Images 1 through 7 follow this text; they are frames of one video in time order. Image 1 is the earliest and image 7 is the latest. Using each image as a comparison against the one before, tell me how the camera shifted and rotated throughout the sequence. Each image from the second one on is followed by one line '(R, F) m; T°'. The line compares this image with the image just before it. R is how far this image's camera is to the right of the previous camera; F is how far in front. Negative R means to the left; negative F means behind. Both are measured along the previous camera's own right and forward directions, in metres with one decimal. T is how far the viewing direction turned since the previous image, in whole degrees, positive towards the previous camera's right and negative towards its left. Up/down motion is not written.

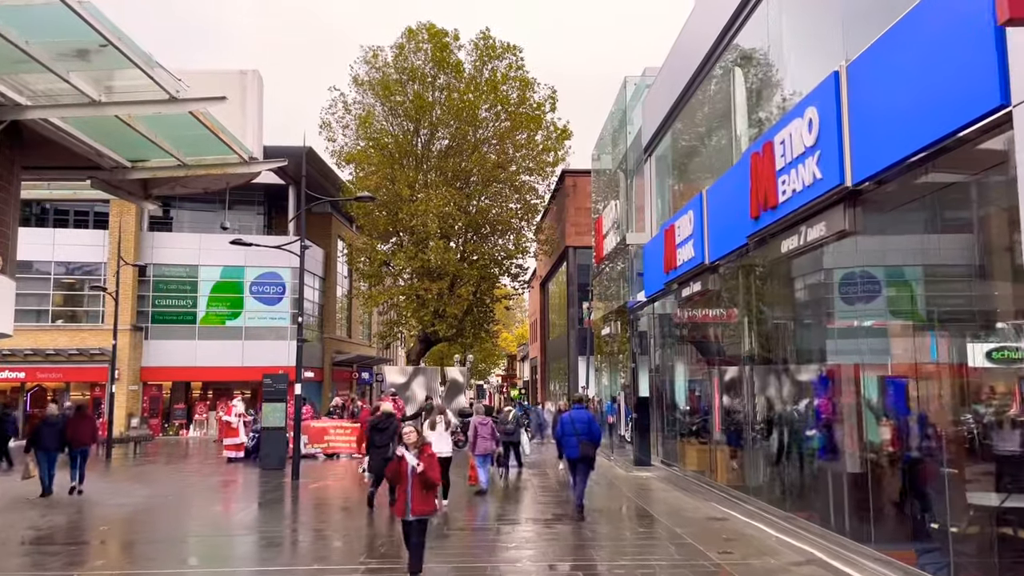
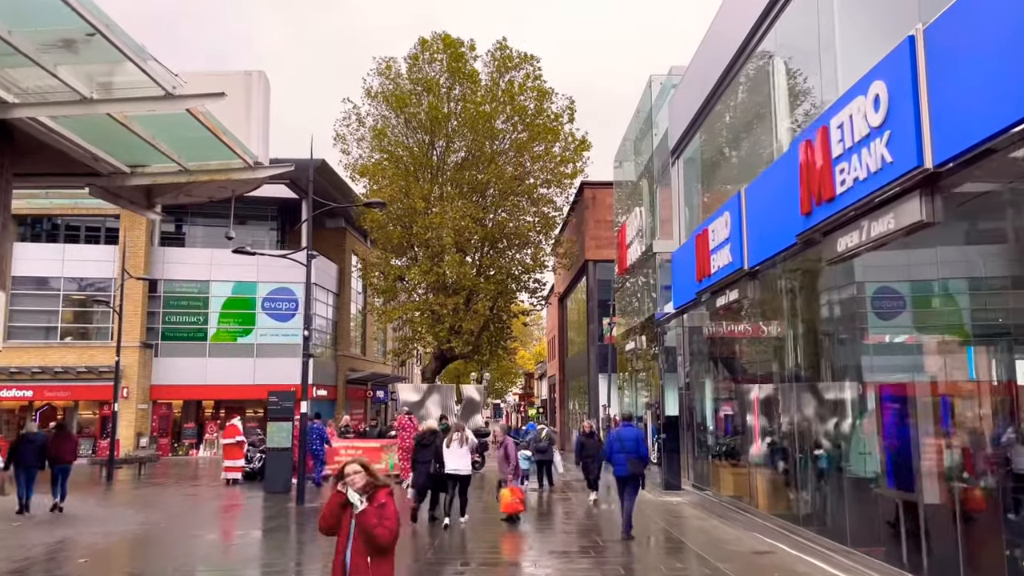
(-0.1, +1.0) m; -1°
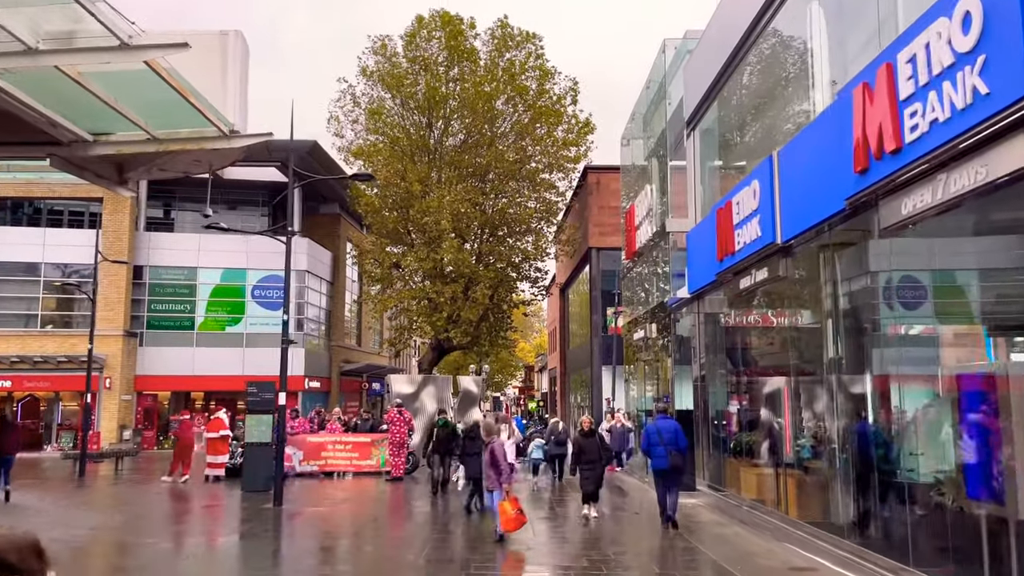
(0.0, +1.3) m; 0°
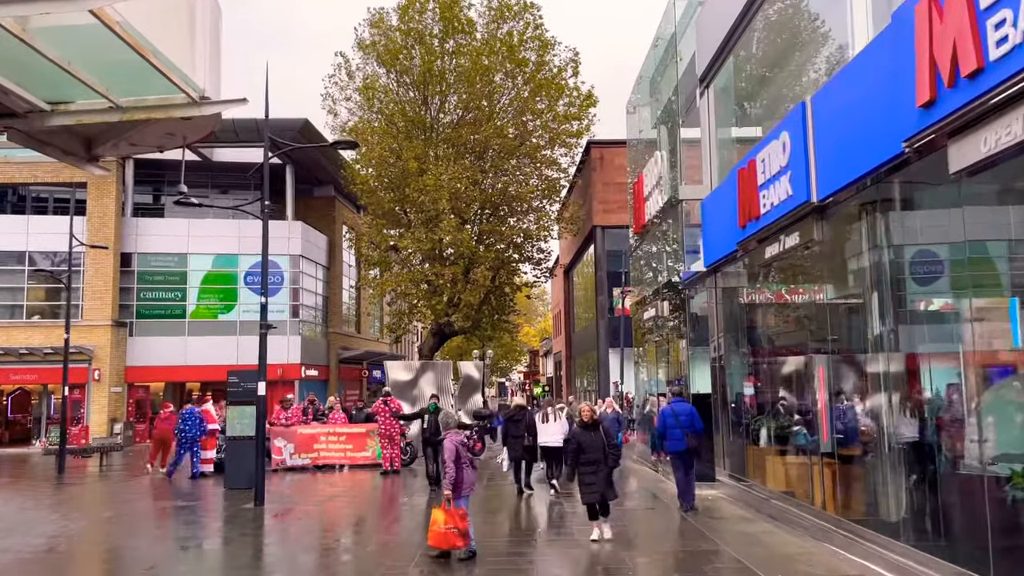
(+0.1, +1.2) m; 0°
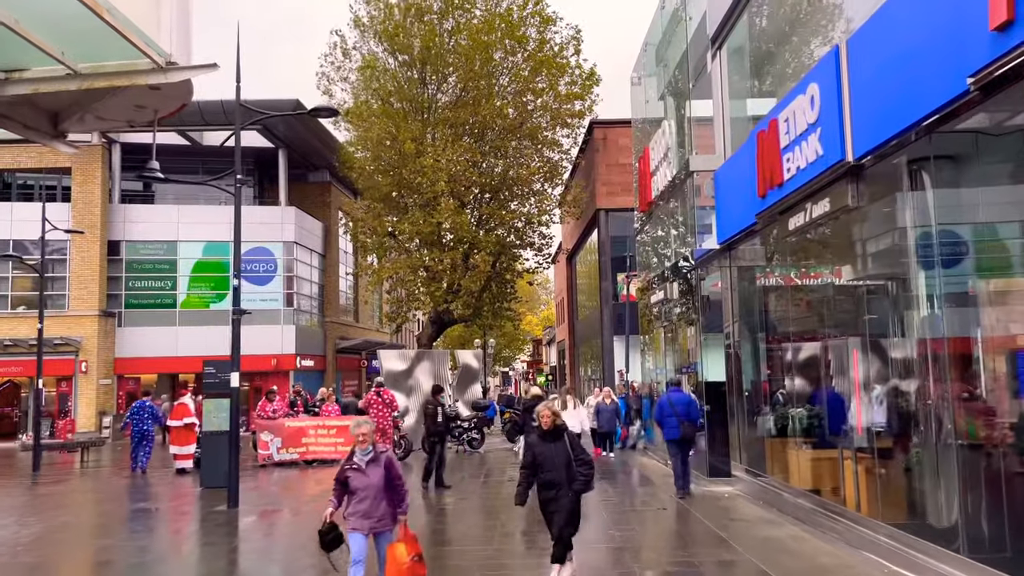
(+0.1, +1.0) m; 0°
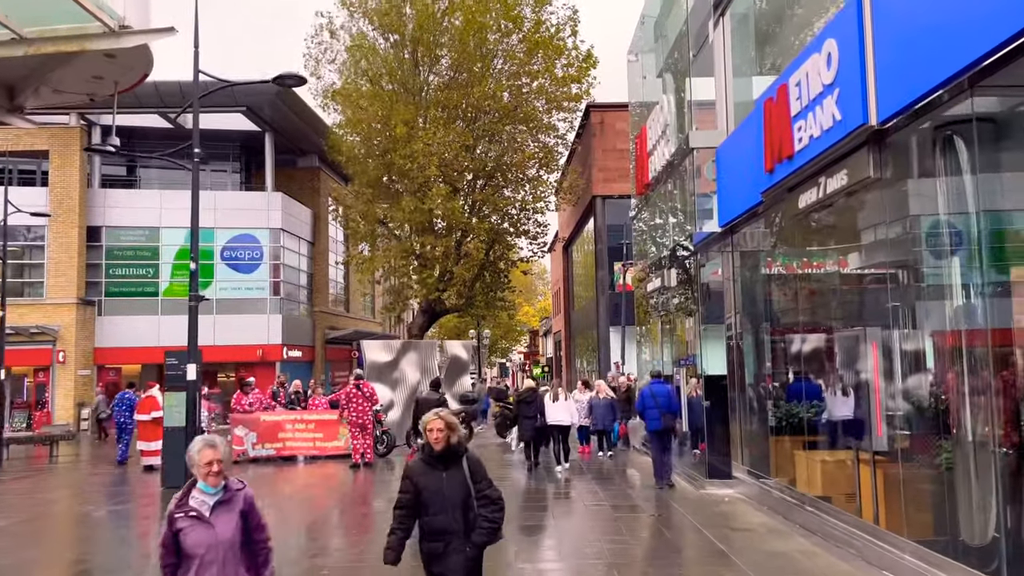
(+0.2, +0.9) m; 0°
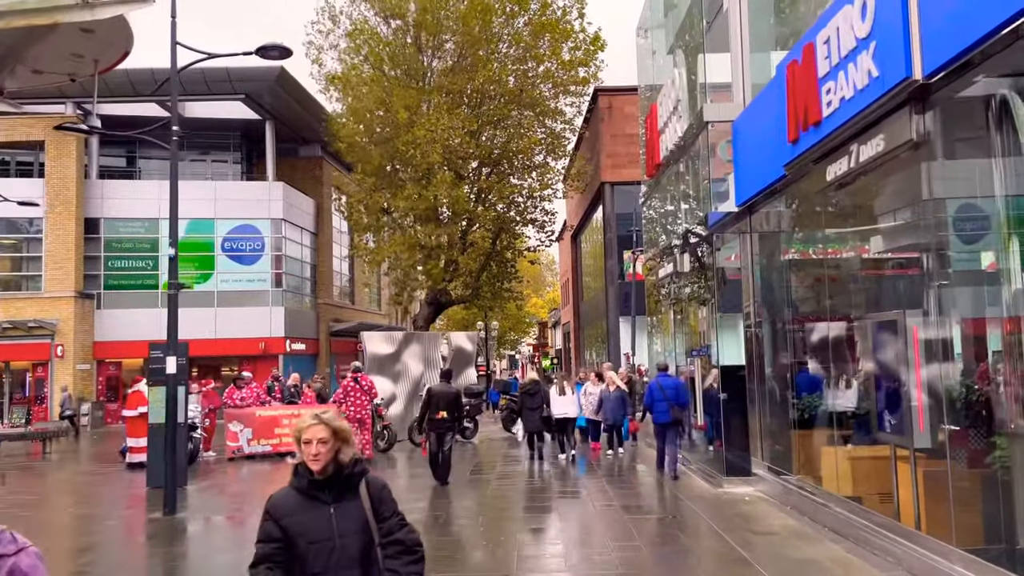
(+0.1, +0.7) m; -1°
